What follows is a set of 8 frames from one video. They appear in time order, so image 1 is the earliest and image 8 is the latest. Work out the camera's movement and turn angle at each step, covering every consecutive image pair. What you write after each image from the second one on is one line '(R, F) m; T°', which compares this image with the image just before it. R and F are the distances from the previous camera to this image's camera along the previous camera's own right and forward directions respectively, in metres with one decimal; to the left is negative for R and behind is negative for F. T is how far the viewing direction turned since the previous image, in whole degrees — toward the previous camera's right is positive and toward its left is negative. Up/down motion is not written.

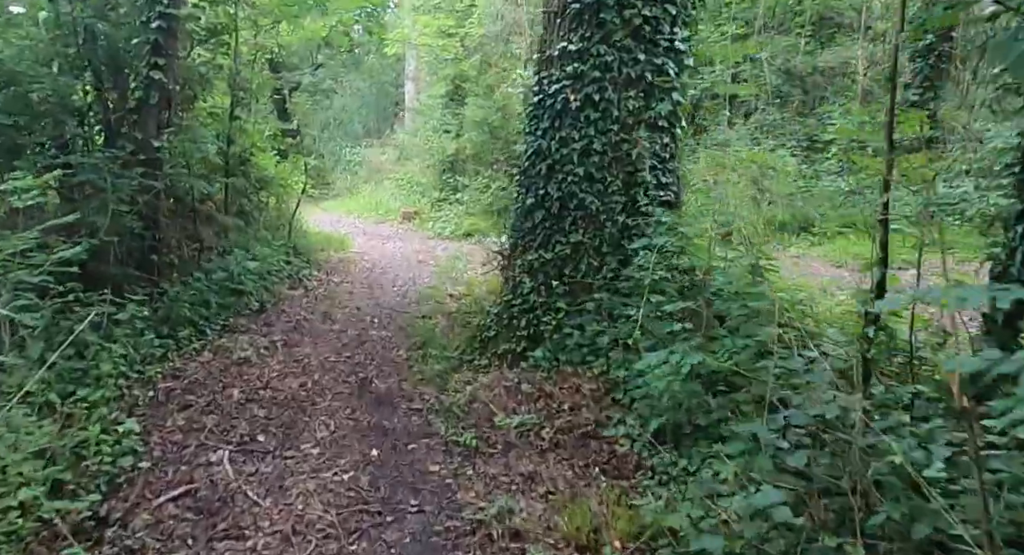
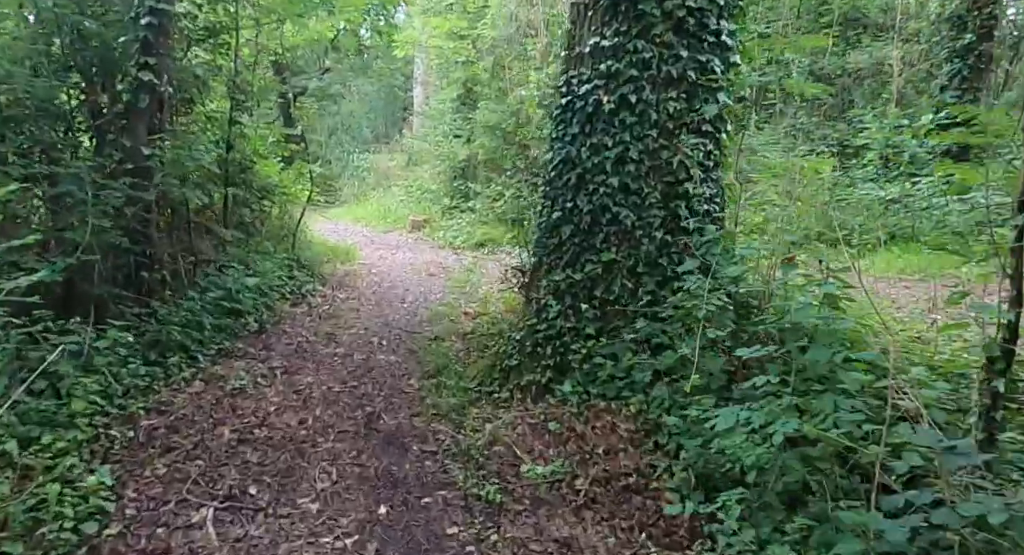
(-0.1, +0.5) m; -1°
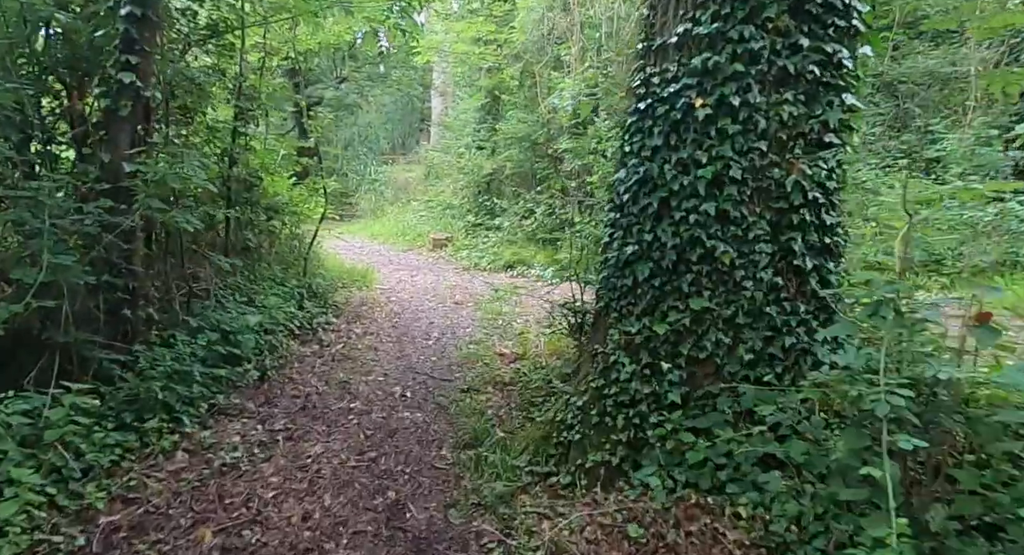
(-0.2, +0.9) m; -1°
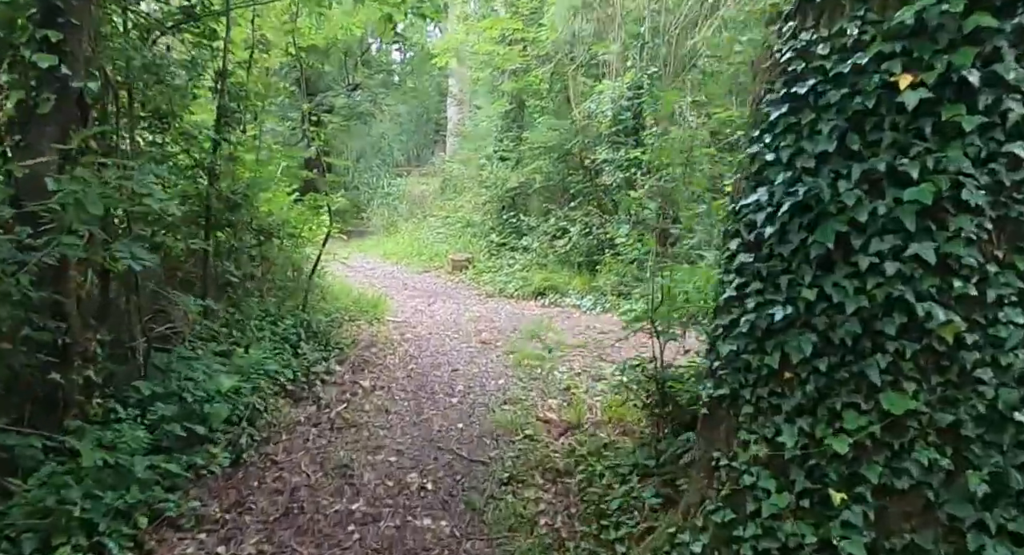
(-0.2, +1.2) m; -1°
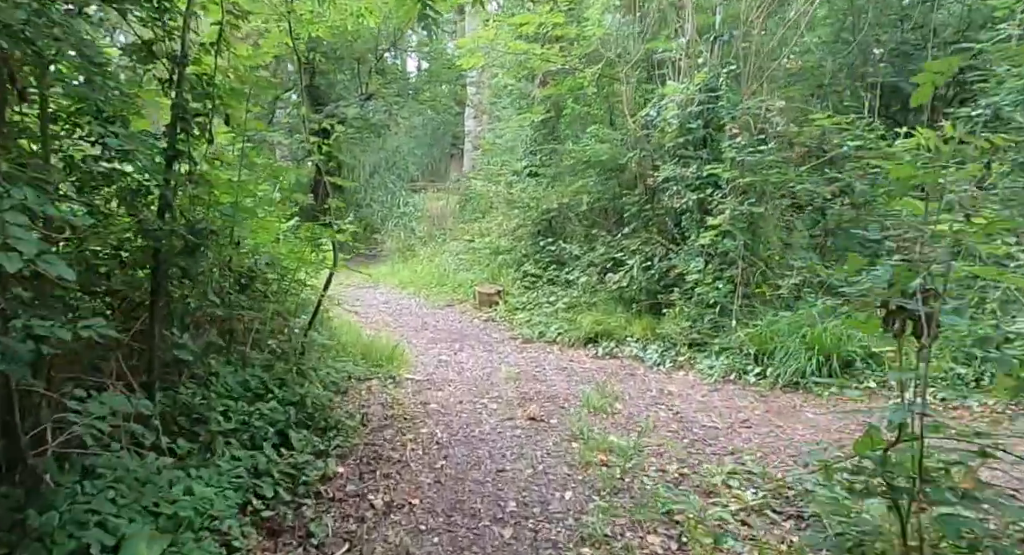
(-0.3, +1.6) m; -1°
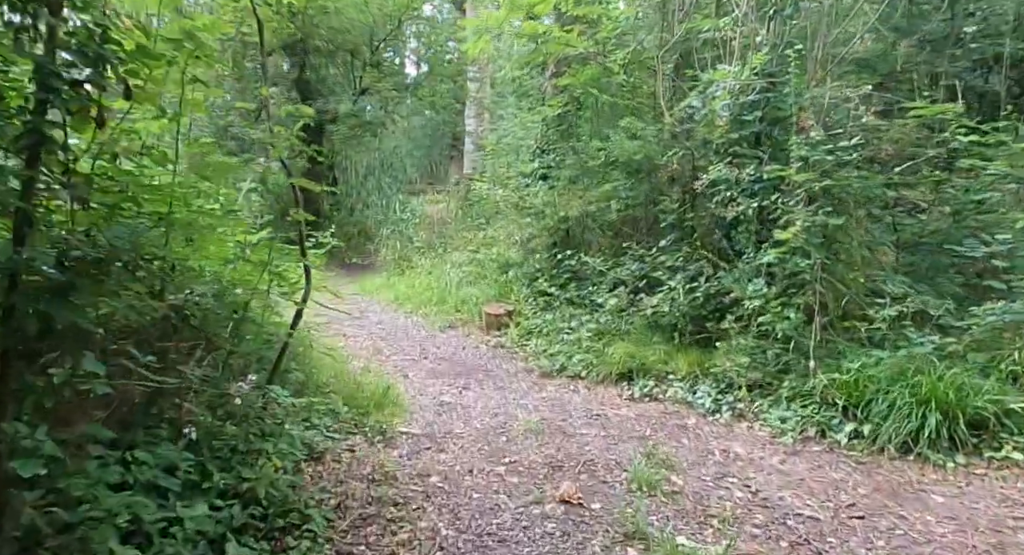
(-0.2, +1.3) m; 0°
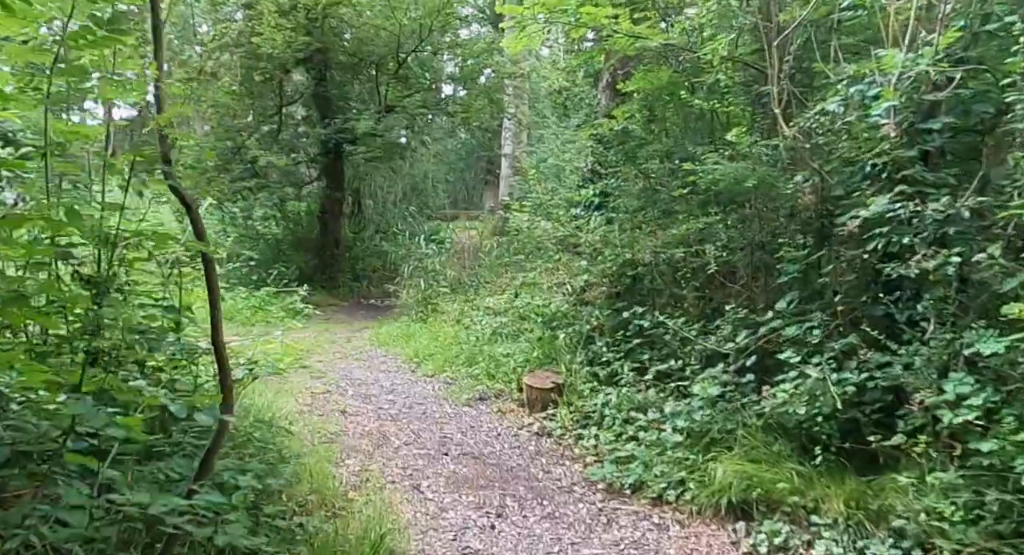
(-0.1, +1.9) m; -3°
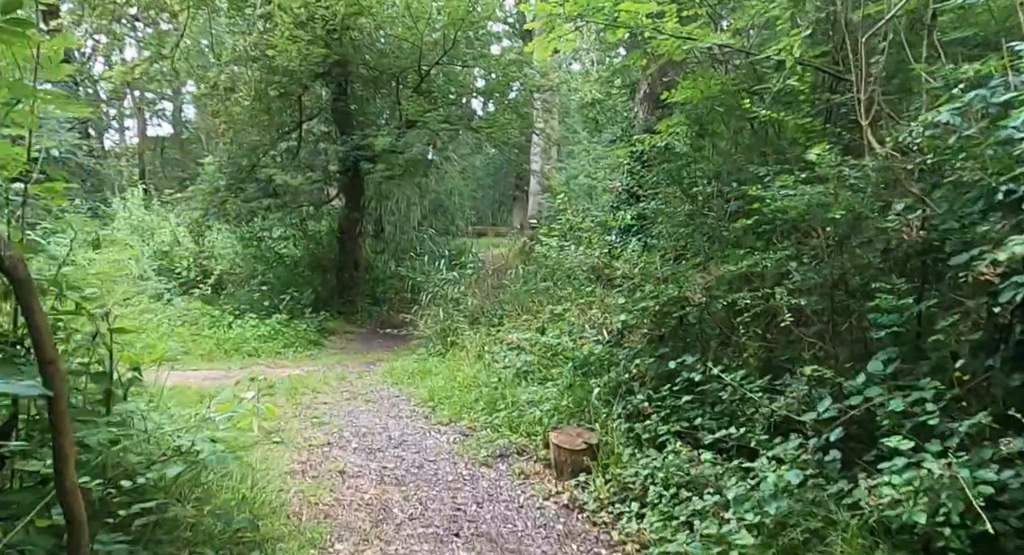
(0.0, +0.9) m; -2°
